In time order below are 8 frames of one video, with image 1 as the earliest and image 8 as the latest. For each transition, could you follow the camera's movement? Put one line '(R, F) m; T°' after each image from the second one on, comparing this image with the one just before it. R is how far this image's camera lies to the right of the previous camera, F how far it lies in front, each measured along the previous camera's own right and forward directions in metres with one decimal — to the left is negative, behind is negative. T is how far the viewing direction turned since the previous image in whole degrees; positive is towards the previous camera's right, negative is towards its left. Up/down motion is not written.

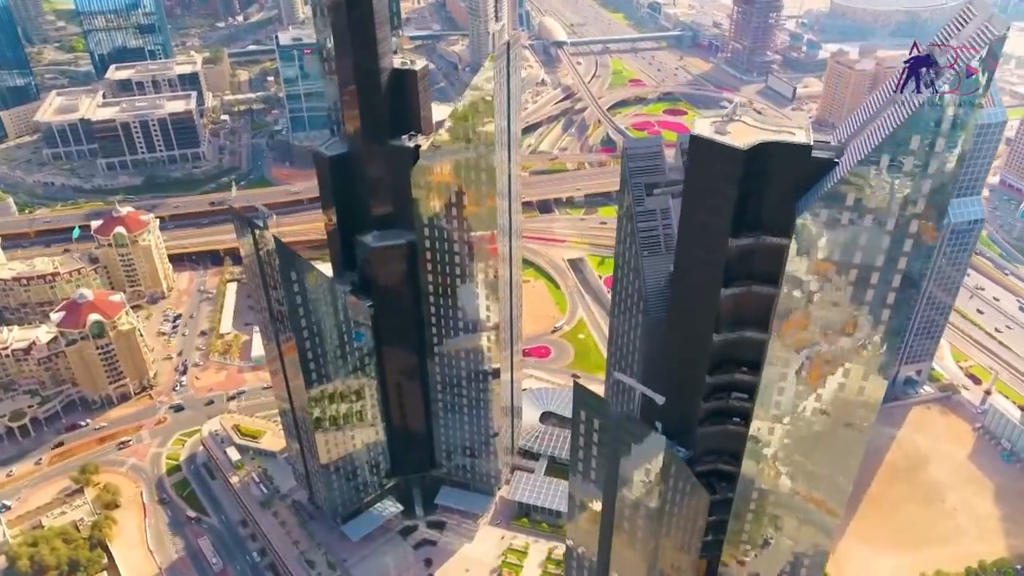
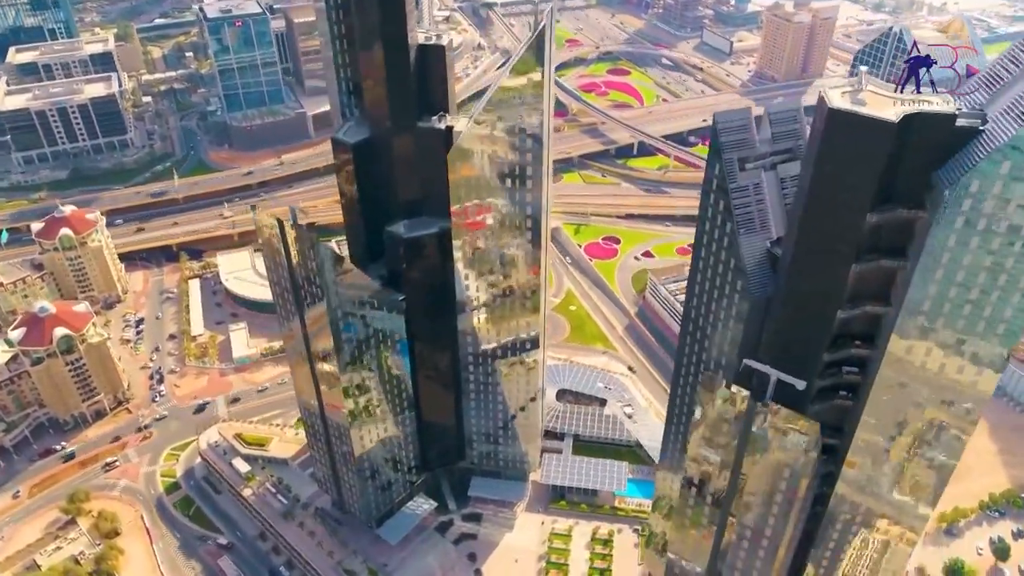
(-26.5, +8.6) m; +6°
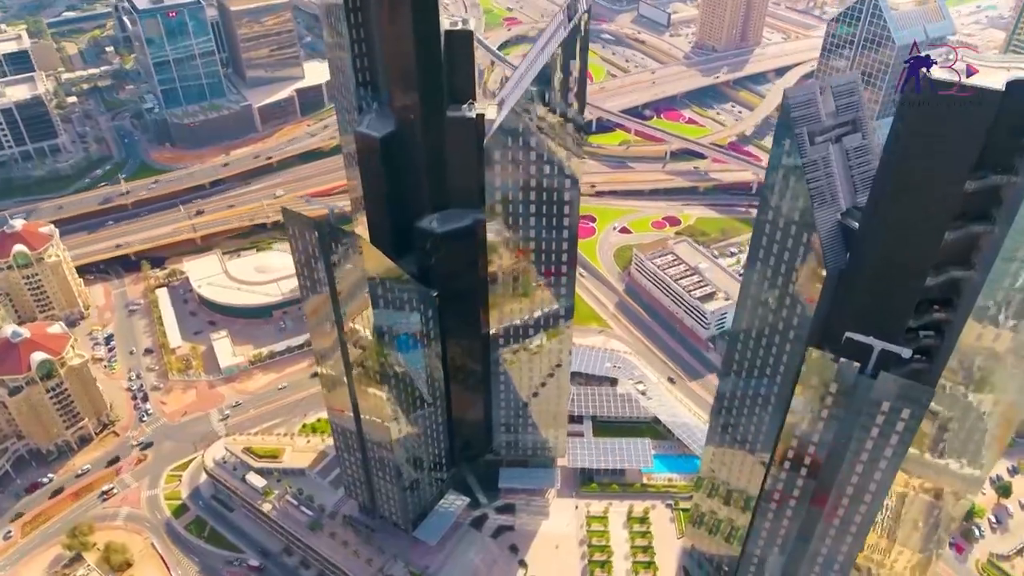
(-23.2, +4.1) m; +6°
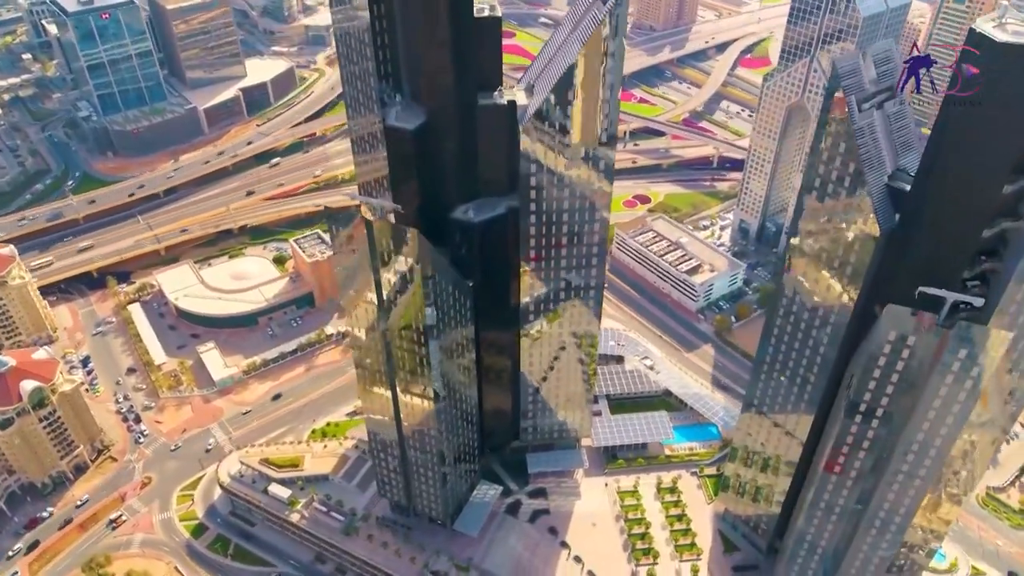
(-22.8, +0.8) m; +6°
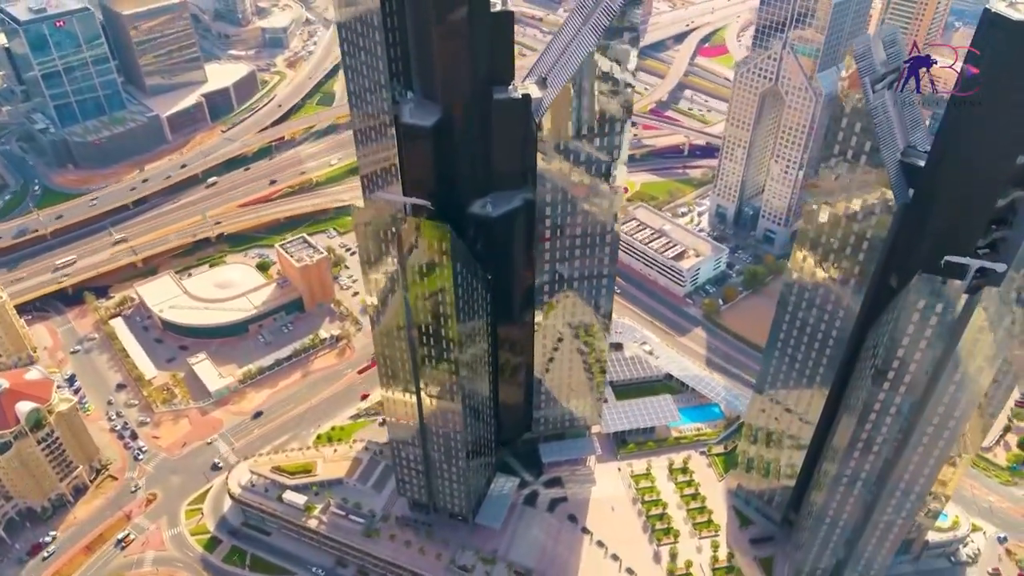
(-13.9, -1.0) m; +4°
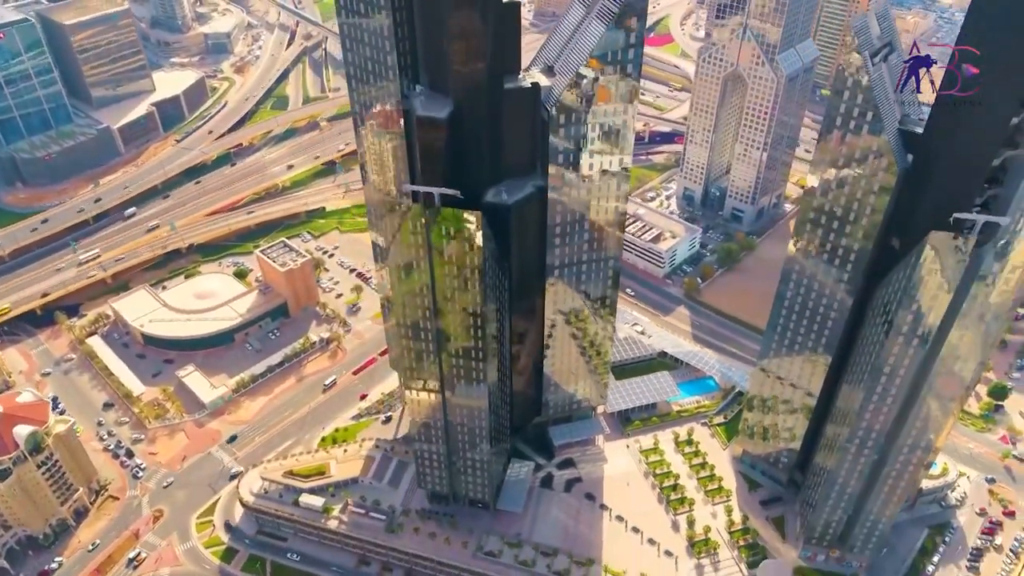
(-16.3, -2.4) m; +5°
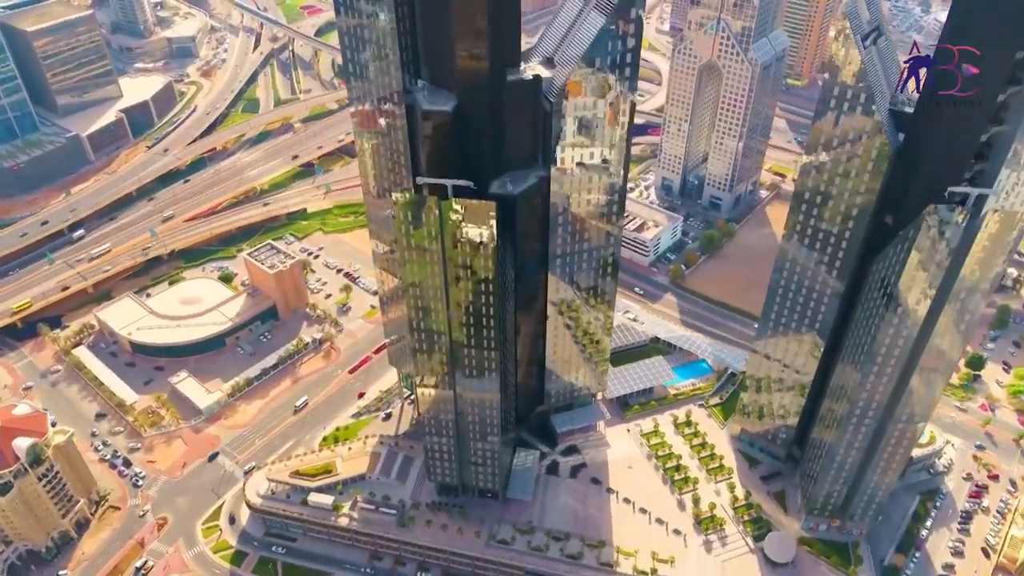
(-9.3, -2.2) m; +3°
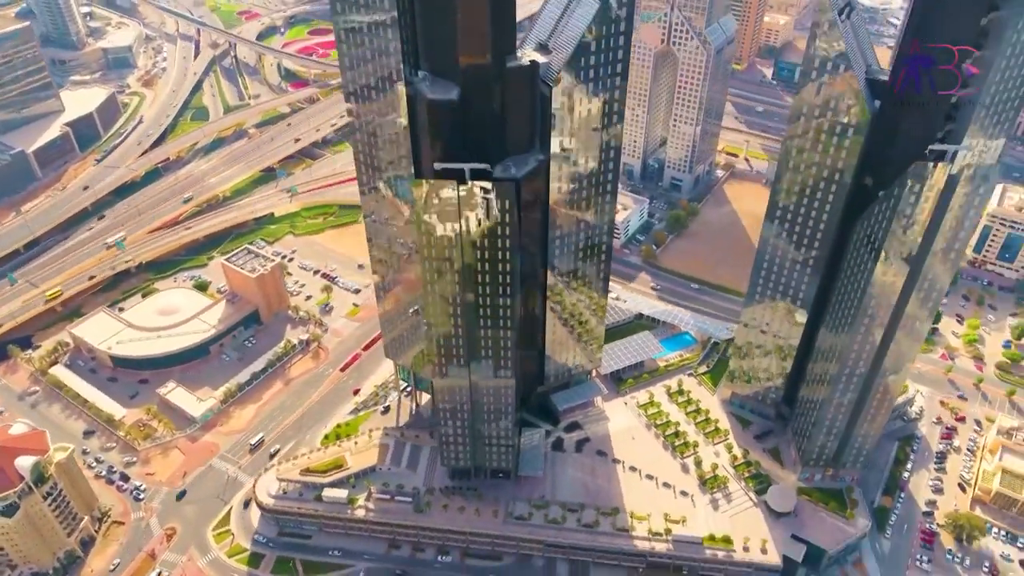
(-15.6, -4.3) m; +5°
